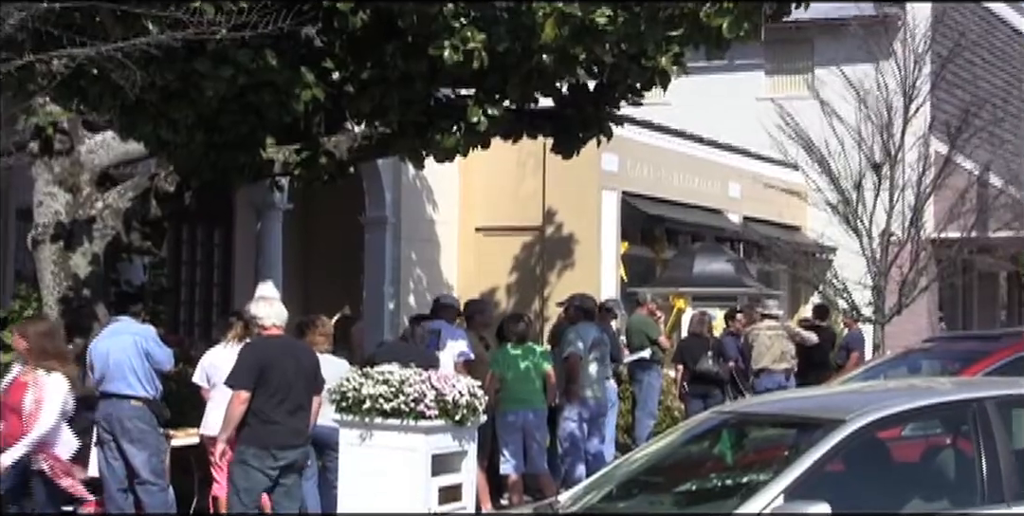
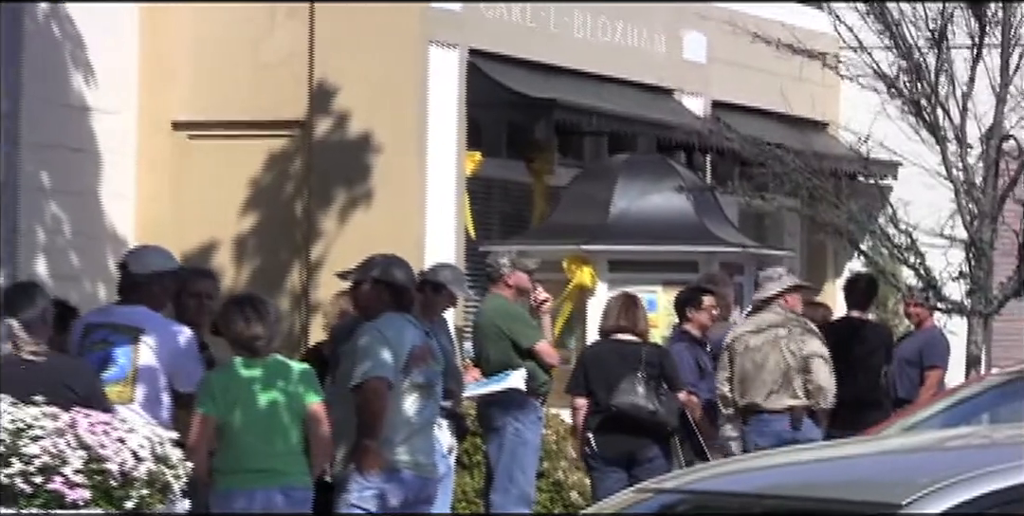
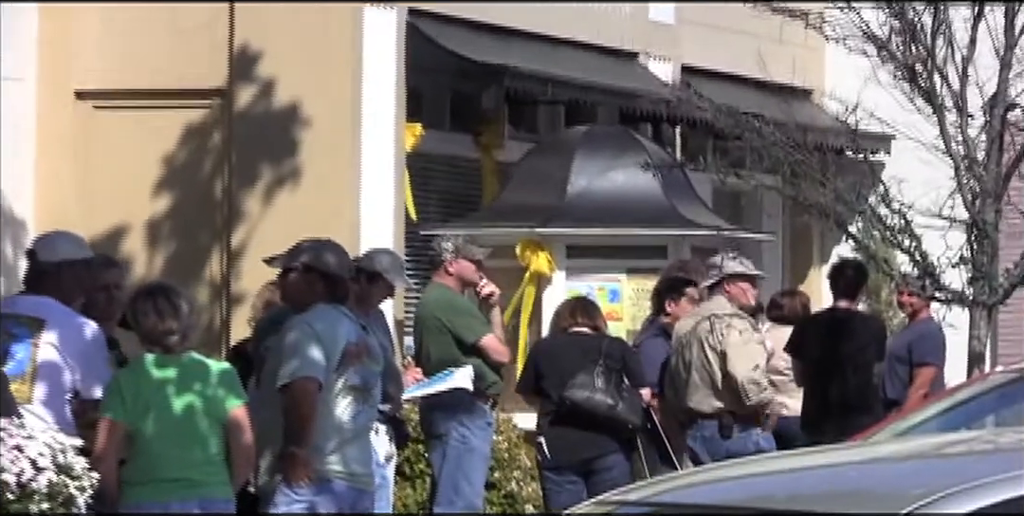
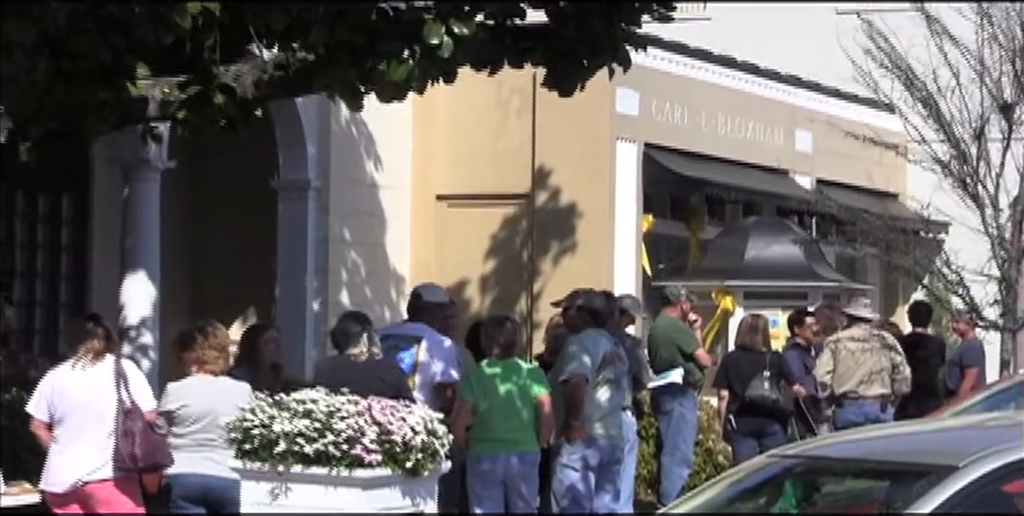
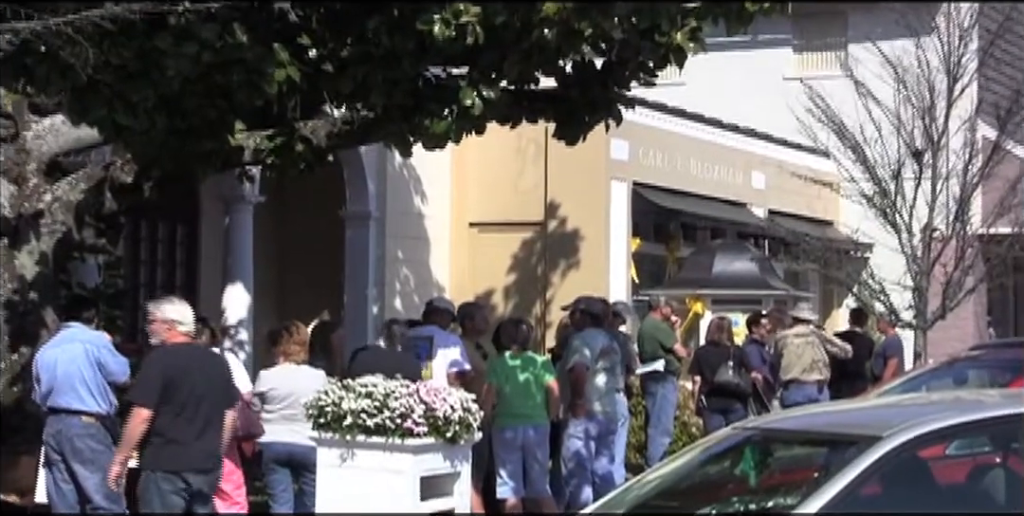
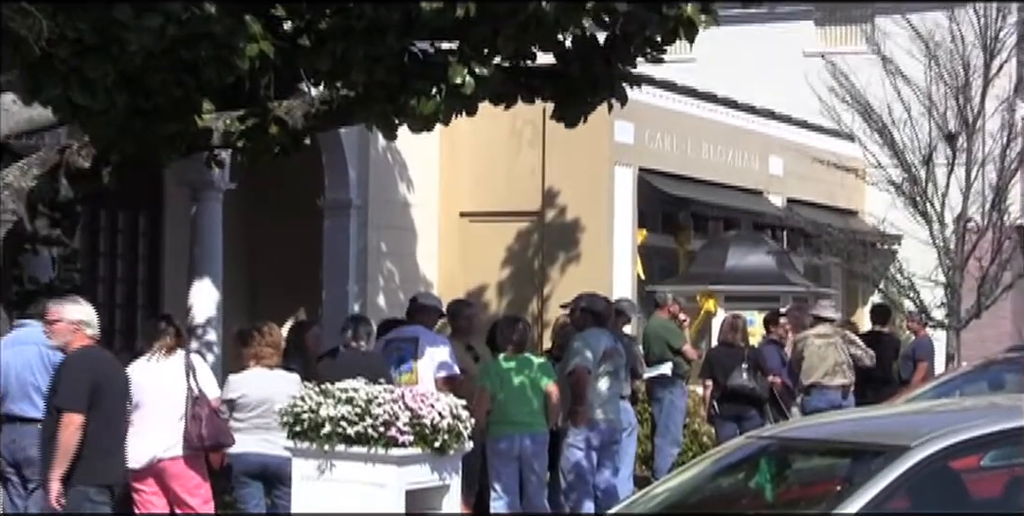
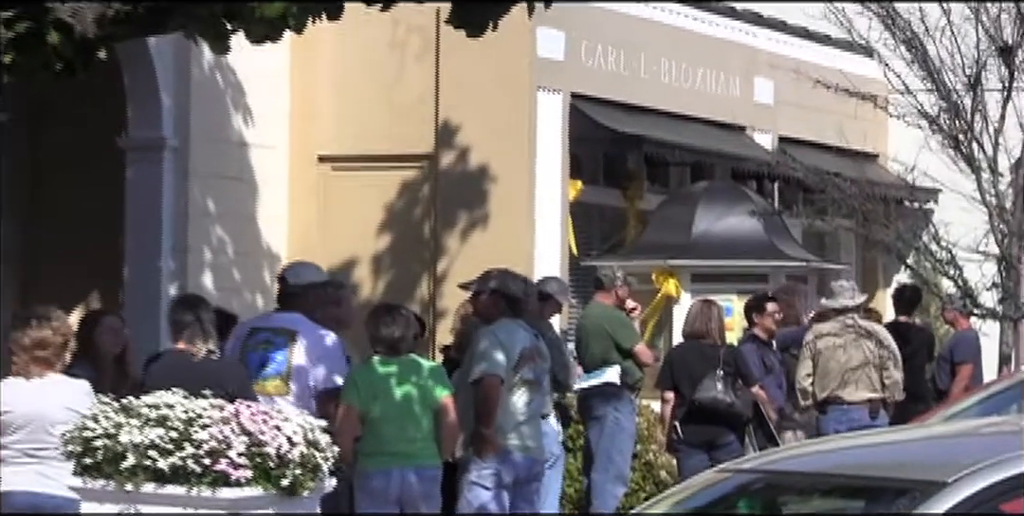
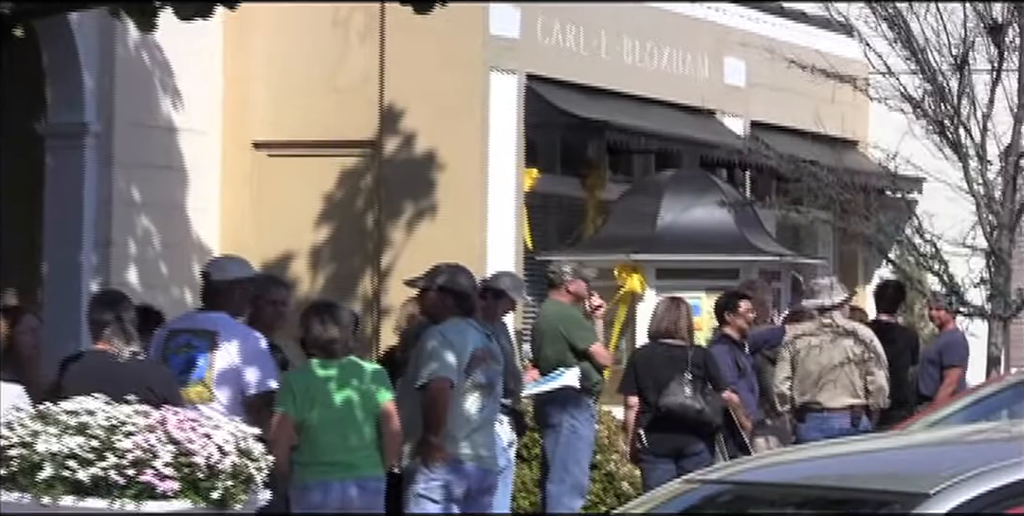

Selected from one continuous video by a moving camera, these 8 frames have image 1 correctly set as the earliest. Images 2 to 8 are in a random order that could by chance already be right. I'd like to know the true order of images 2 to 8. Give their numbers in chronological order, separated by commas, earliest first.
5, 6, 4, 7, 8, 2, 3
